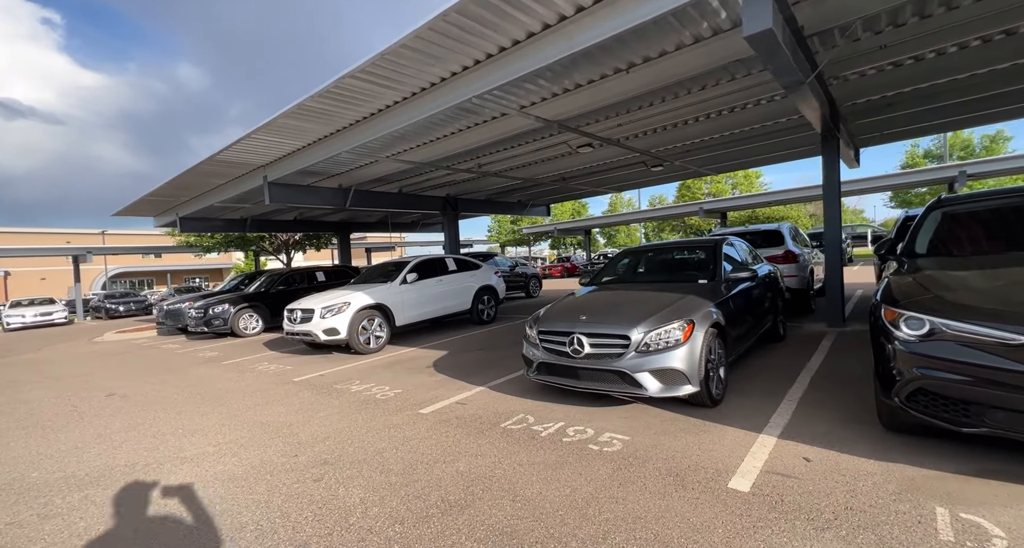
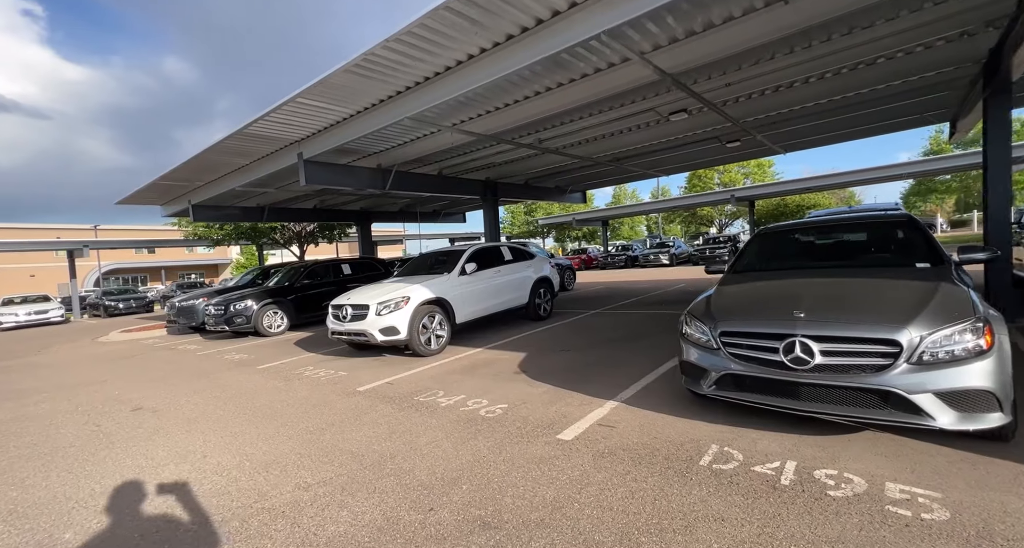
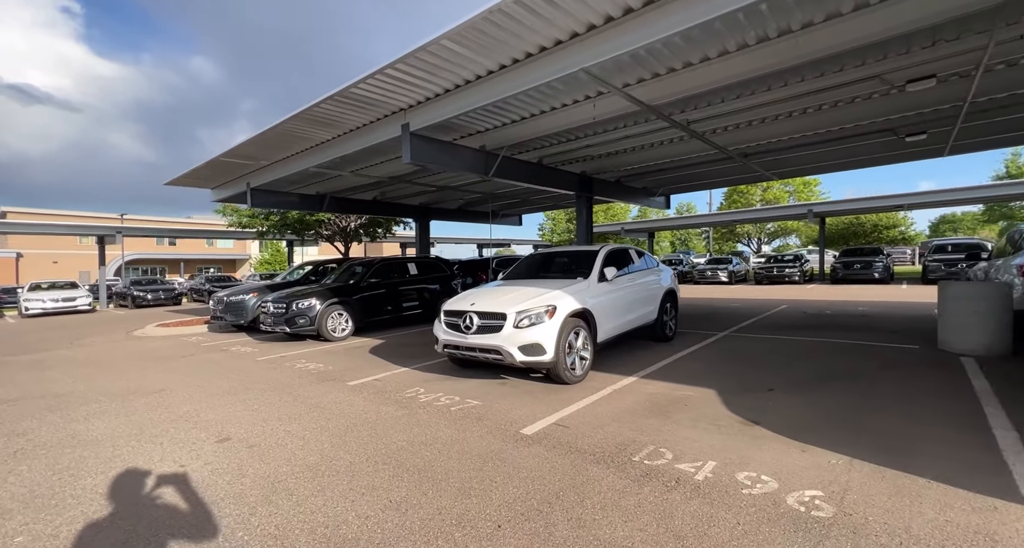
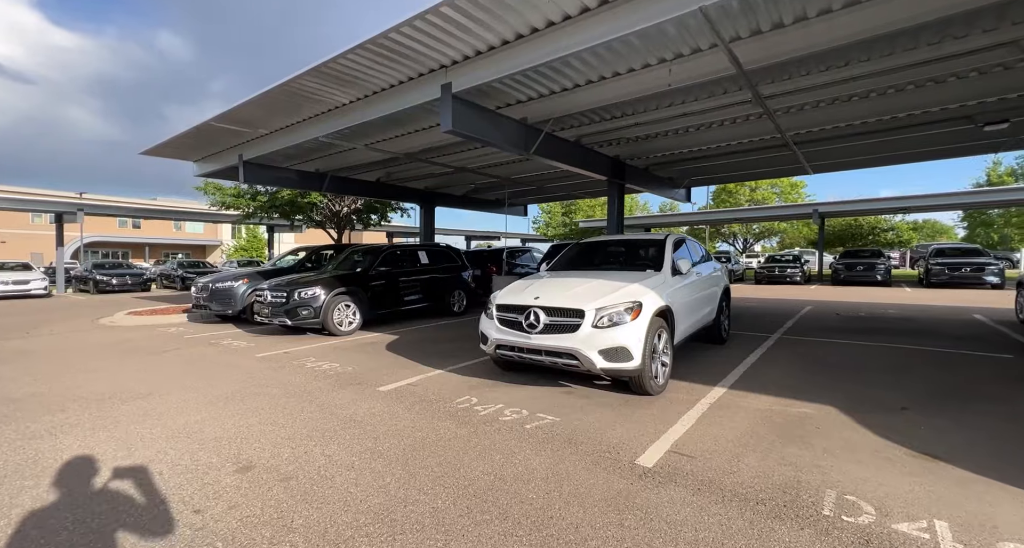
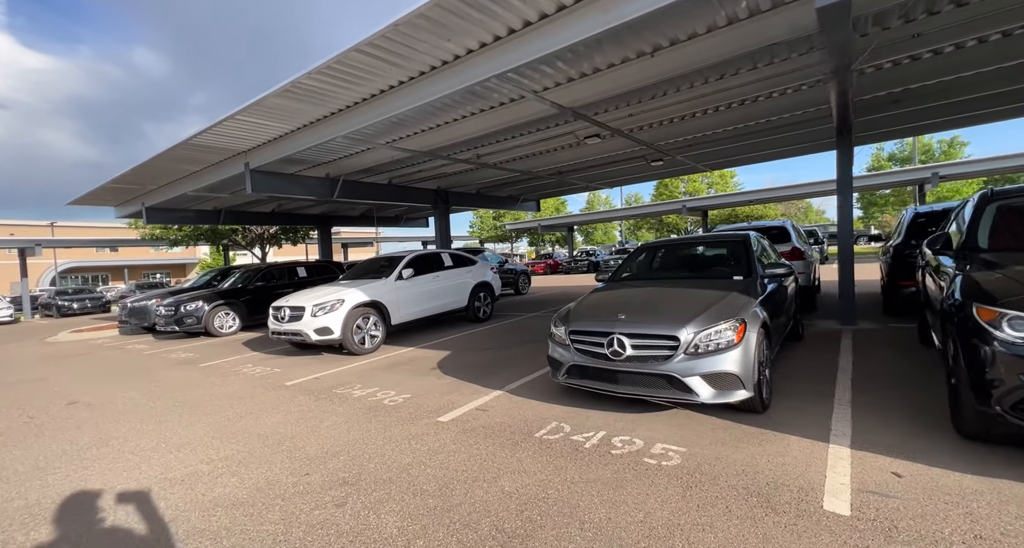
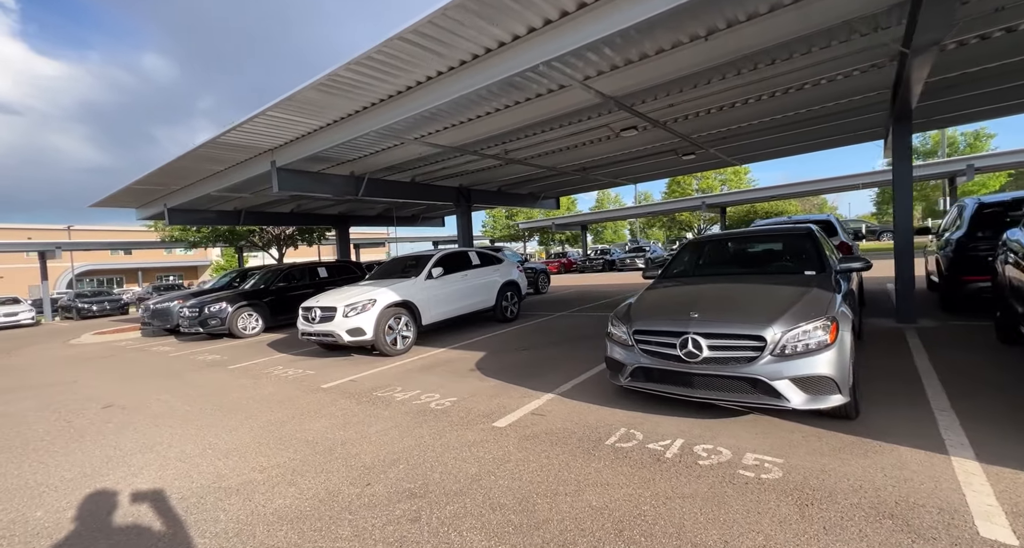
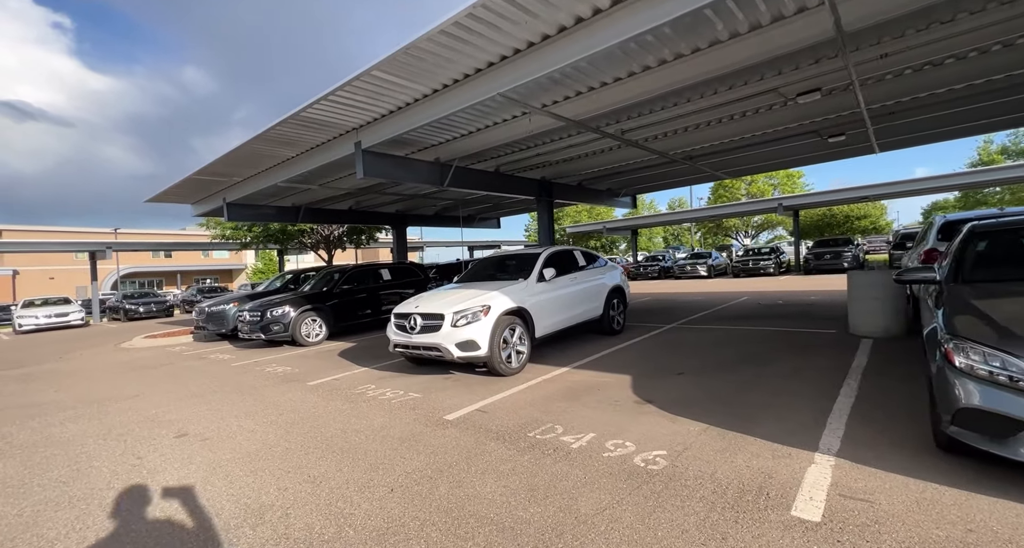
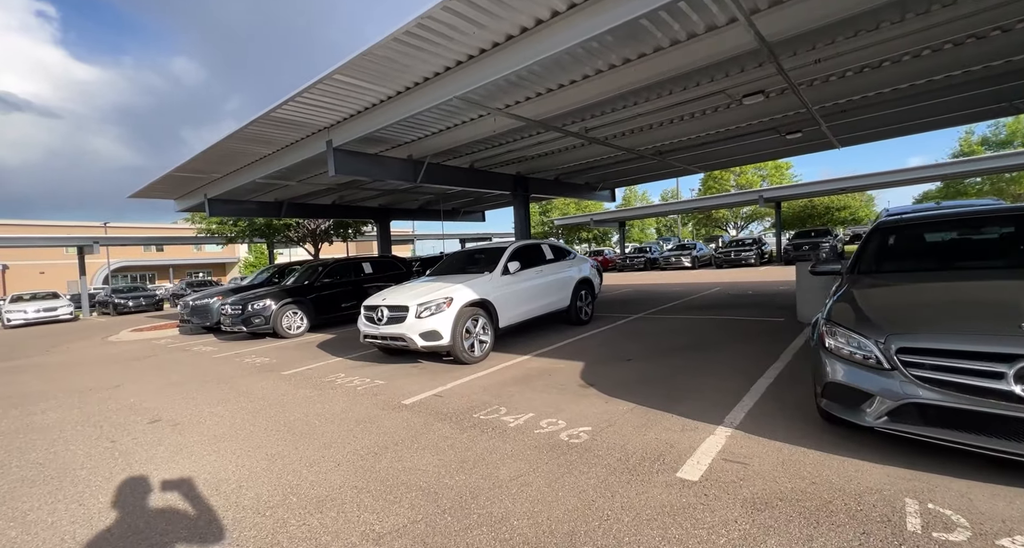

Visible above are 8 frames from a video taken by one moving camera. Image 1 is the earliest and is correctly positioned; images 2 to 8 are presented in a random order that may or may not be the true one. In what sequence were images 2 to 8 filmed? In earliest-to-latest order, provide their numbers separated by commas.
5, 6, 2, 8, 7, 3, 4
